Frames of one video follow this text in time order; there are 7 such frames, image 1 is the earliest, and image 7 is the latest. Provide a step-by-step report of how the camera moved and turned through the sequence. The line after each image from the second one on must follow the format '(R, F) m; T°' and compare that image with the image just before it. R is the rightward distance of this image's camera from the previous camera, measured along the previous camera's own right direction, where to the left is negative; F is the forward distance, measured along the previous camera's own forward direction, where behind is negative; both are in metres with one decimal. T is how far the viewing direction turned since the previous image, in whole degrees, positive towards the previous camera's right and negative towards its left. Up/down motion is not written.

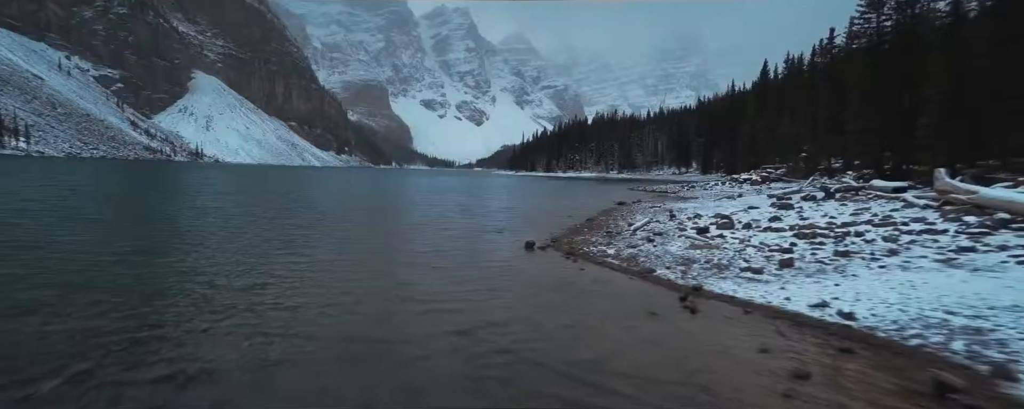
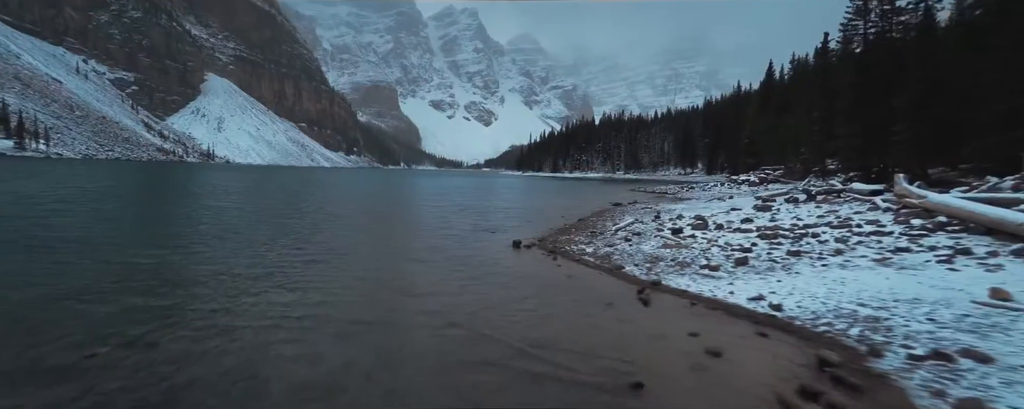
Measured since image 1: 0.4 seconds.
(+0.7, -1.2) m; -1°
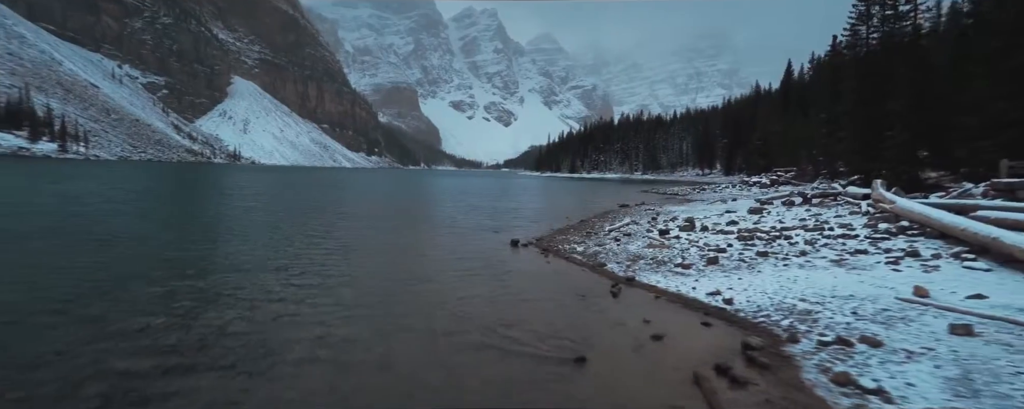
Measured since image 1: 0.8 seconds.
(+0.8, -1.2) m; -2°
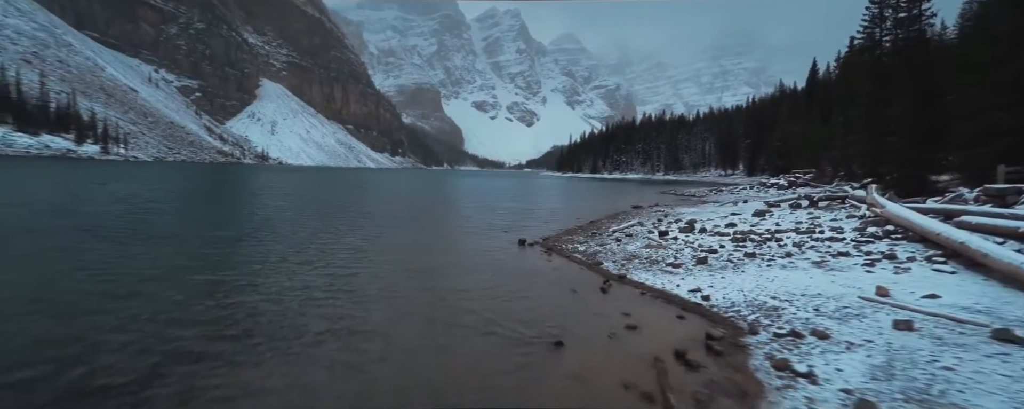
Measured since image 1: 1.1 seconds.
(+0.6, -1.0) m; -3°
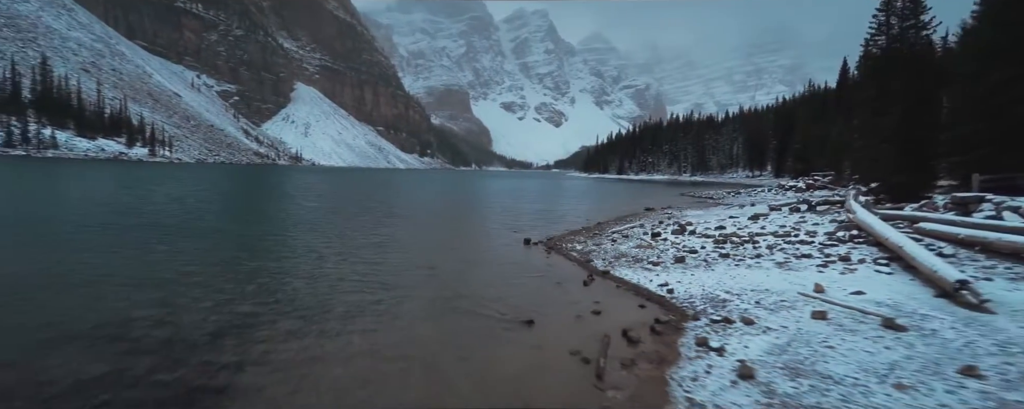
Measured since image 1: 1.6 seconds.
(+1.0, -1.7) m; -3°
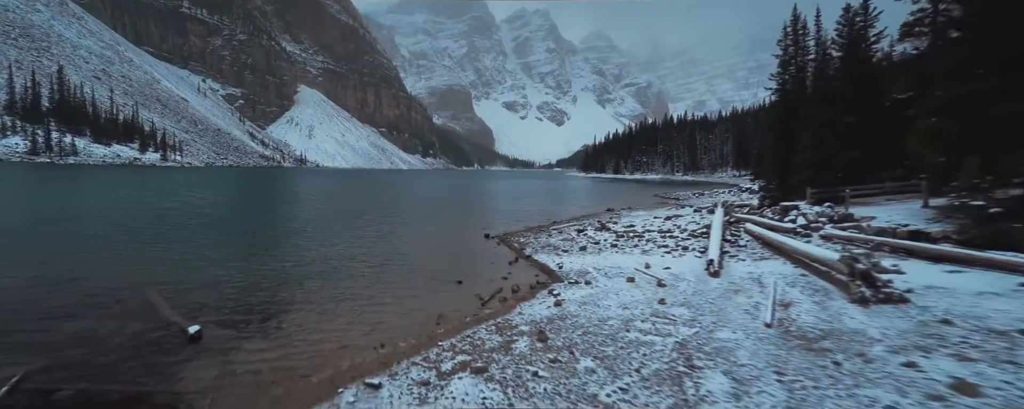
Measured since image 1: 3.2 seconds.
(+2.3, -5.9) m; 0°
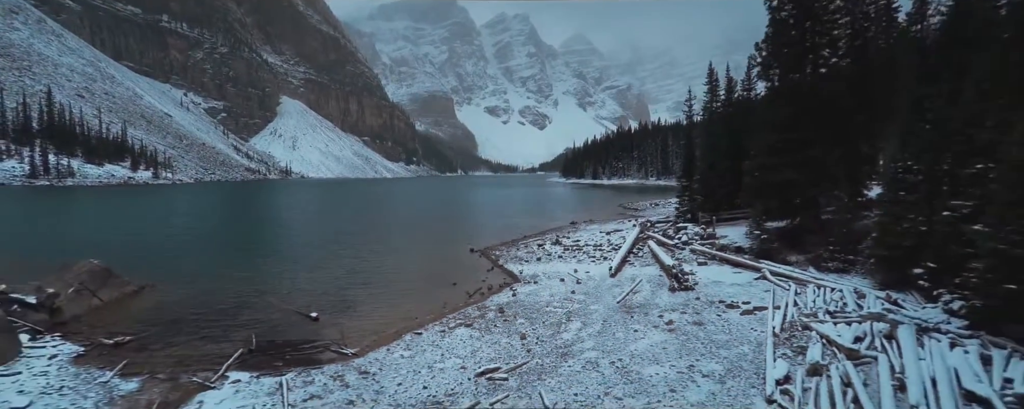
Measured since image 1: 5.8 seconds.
(+0.6, -8.5) m; +2°
